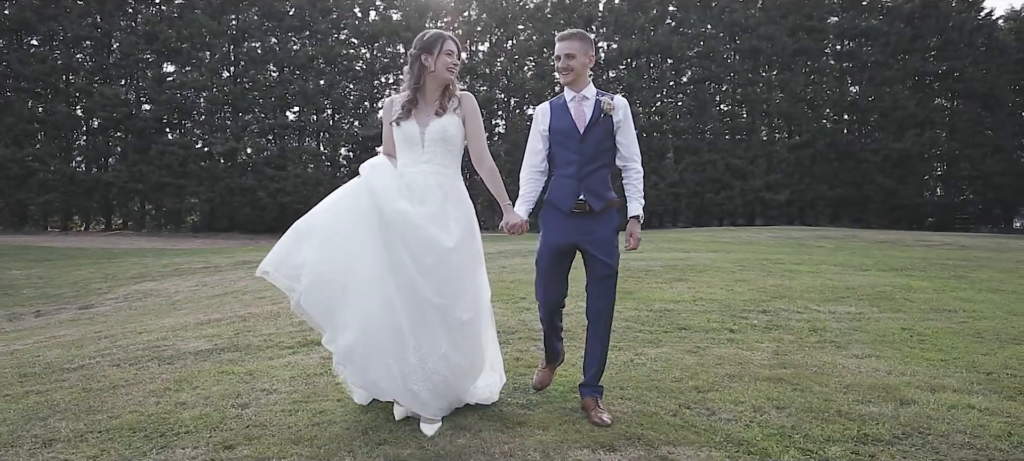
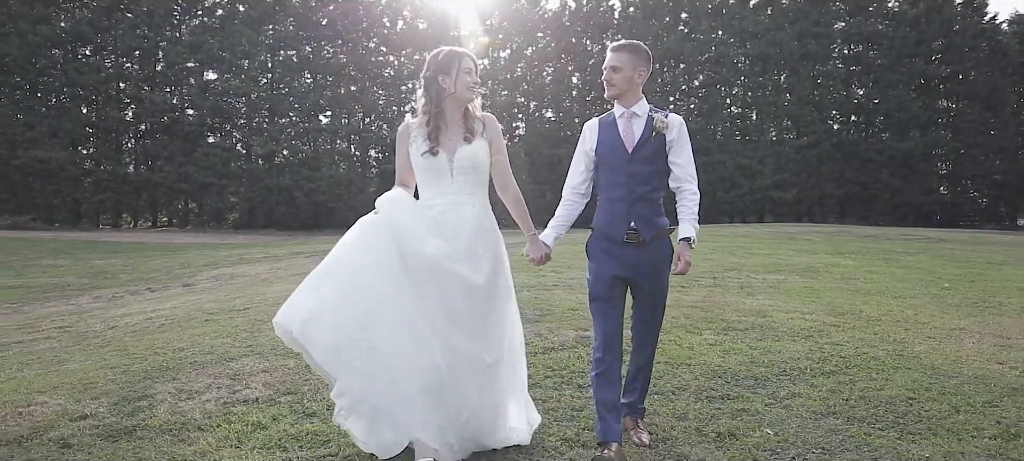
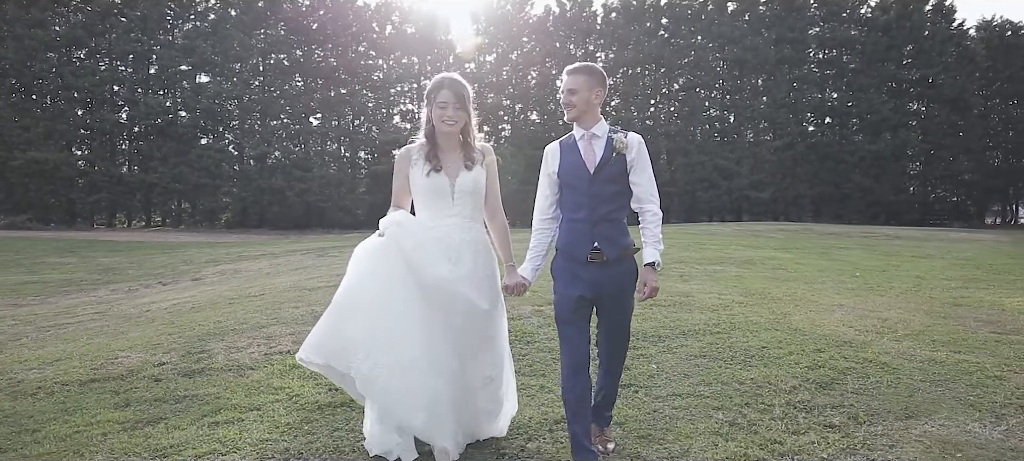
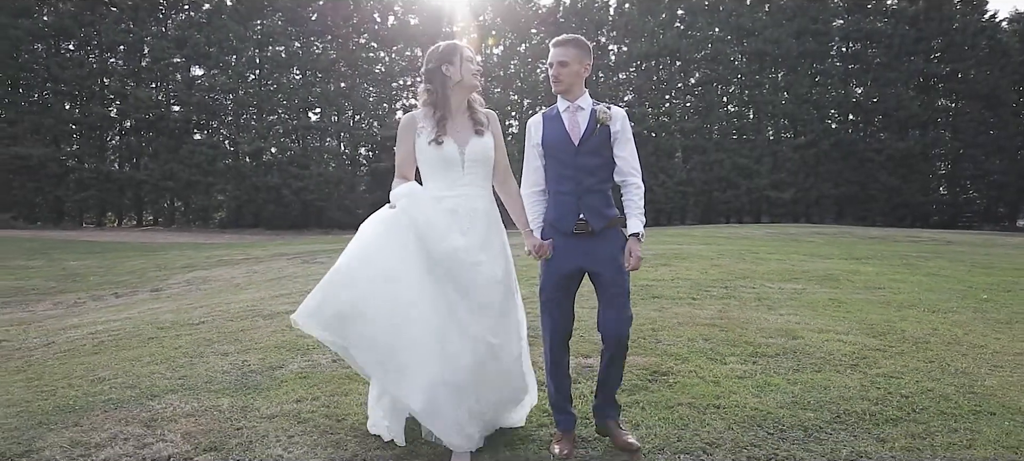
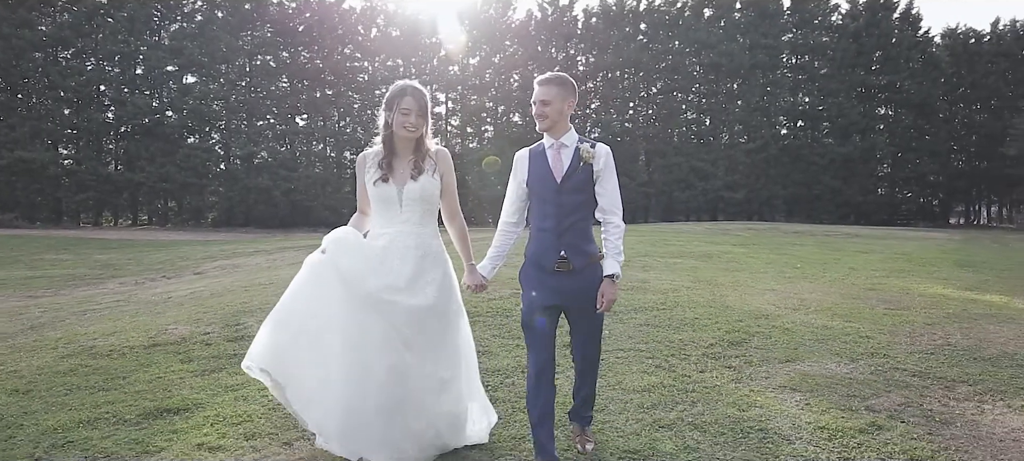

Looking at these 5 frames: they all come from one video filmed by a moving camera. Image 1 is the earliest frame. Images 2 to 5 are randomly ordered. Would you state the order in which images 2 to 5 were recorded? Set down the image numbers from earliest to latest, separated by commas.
4, 2, 3, 5
